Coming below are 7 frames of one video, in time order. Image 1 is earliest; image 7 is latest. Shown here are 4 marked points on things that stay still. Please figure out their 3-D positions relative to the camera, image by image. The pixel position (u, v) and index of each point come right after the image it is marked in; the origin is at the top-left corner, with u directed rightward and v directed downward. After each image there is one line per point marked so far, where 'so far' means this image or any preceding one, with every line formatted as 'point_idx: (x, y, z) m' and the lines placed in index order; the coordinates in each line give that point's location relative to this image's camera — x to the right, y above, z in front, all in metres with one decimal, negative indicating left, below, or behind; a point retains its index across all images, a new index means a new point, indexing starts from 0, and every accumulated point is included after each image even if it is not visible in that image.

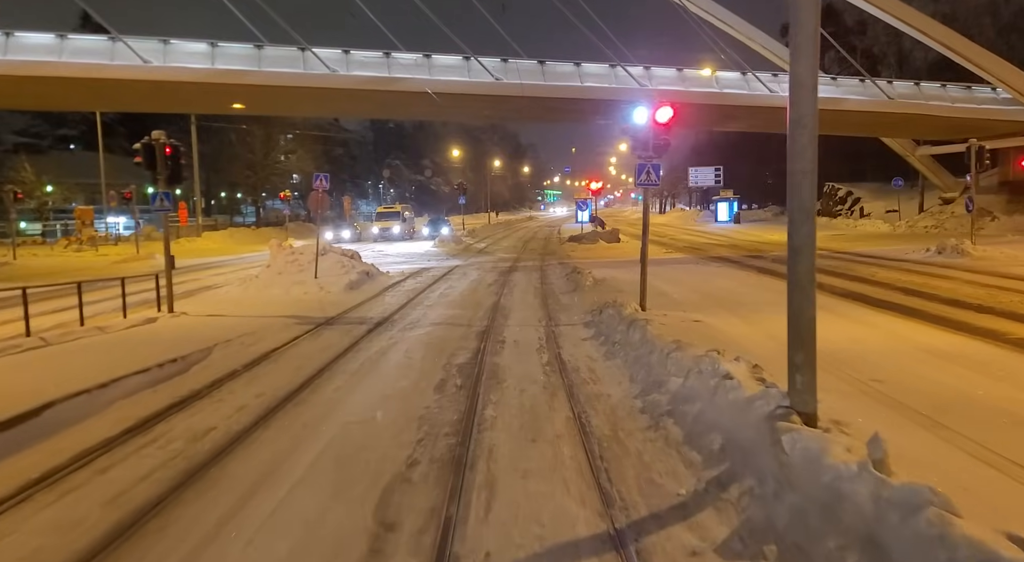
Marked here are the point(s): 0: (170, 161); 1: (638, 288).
0: (-7.1, +2.5, +13.3) m
1: (+3.2, -0.2, +16.0) m
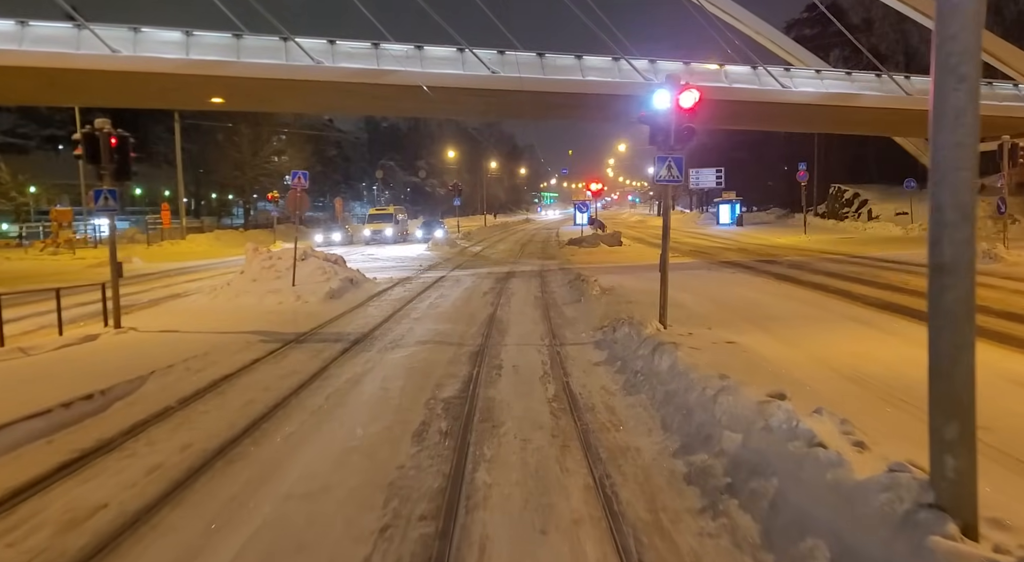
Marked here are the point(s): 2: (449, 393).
0: (-7.1, +2.3, +11.6) m
1: (+3.1, -0.4, +14.4) m
2: (-0.8, -1.4, +7.8) m
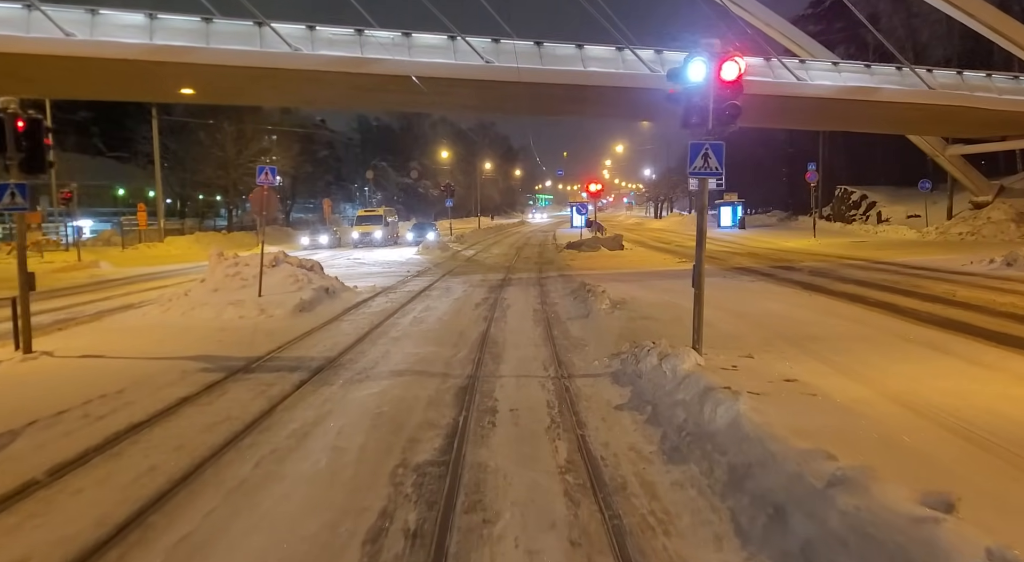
0: (-7.2, +2.1, +9.5) m
1: (+3.1, -0.6, +12.4) m
2: (-0.8, -1.6, +5.8) m
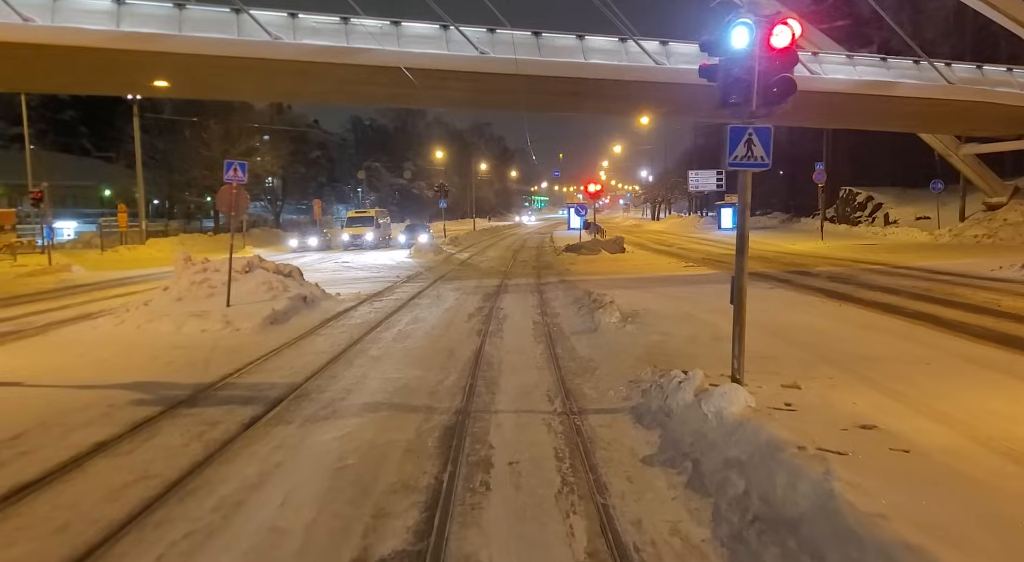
0: (-7.2, +1.9, +7.9) m
1: (+3.0, -0.8, +10.9) m
2: (-0.8, -1.7, +4.2) m
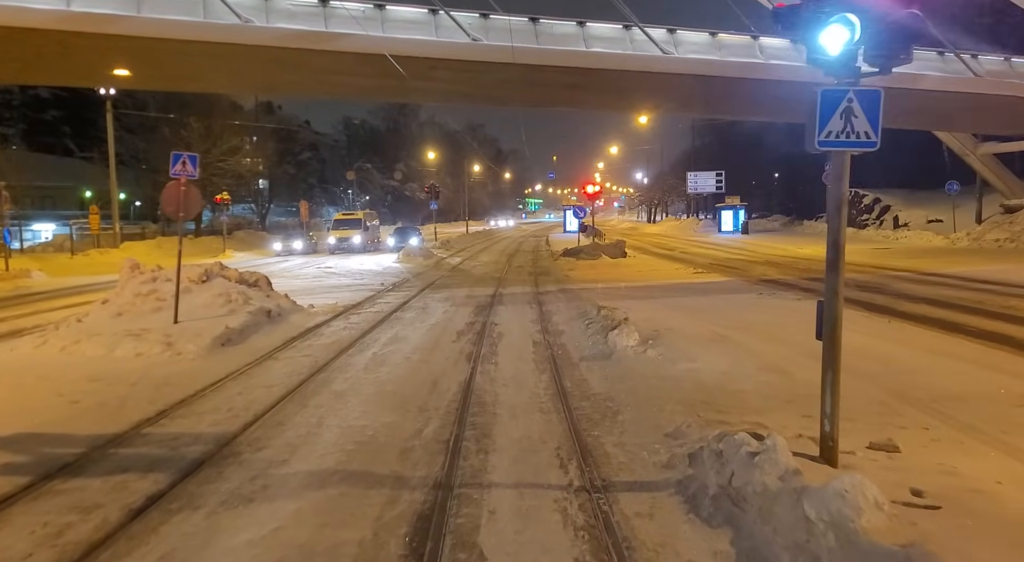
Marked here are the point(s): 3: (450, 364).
0: (-7.2, +1.7, +5.9) m
1: (+3.0, -1.0, +8.9) m
2: (-0.8, -1.9, +2.3) m
3: (-0.9, -1.2, +9.6) m
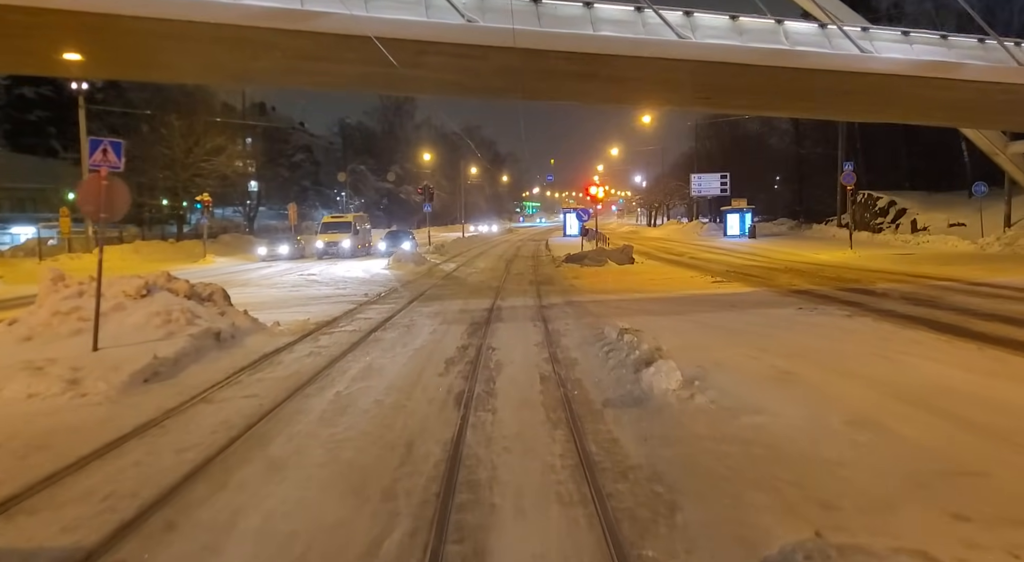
0: (-7.2, +1.5, +3.6) m
1: (+3.0, -1.3, +6.7) m
2: (-0.7, -2.1, 0.0) m
3: (-0.9, -1.5, +7.3) m
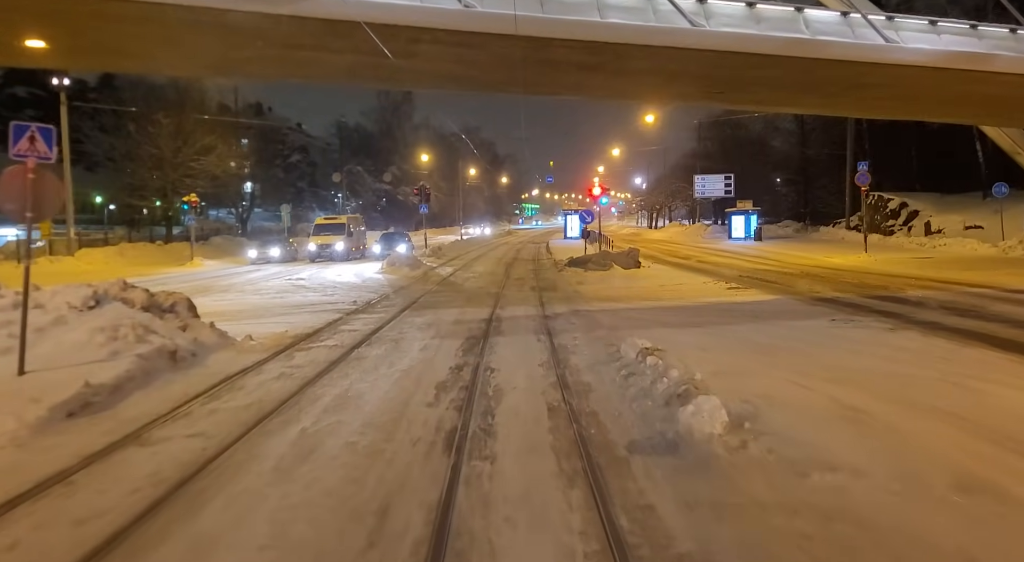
0: (-7.1, +1.4, +2.2) m
1: (+3.0, -1.4, +5.3) m
2: (-0.7, -2.2, -1.4) m
3: (-0.9, -1.6, +5.9) m
